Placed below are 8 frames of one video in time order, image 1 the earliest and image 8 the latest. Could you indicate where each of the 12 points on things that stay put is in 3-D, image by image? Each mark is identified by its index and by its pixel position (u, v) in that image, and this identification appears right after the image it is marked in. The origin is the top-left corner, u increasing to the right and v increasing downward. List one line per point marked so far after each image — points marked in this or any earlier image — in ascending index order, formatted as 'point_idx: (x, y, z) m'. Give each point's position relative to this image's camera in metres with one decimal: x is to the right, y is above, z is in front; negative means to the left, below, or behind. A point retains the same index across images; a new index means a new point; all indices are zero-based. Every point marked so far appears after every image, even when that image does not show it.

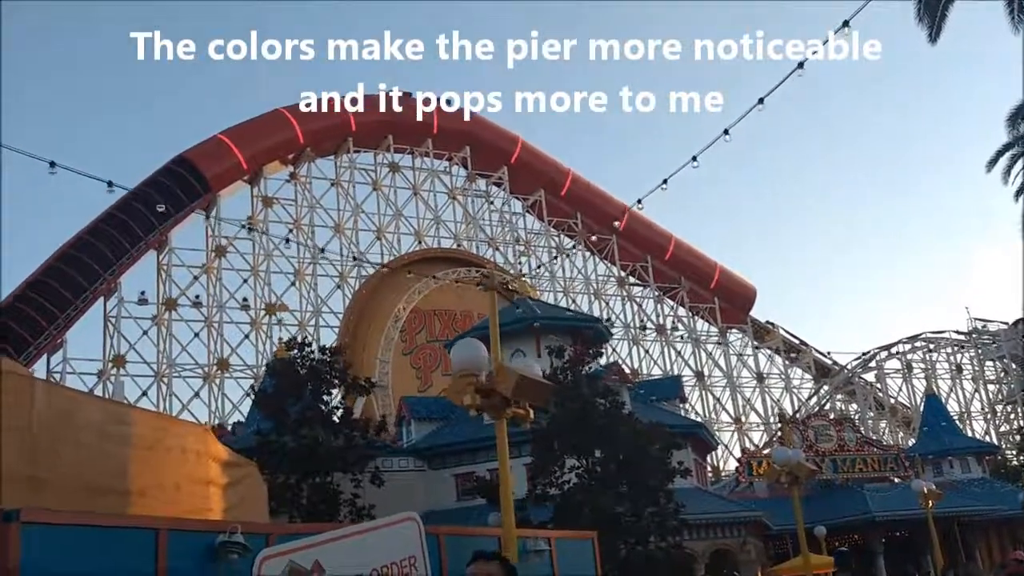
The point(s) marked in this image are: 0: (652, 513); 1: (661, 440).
0: (+2.6, -4.1, +18.6) m
1: (+2.7, -2.9, +19.3) m
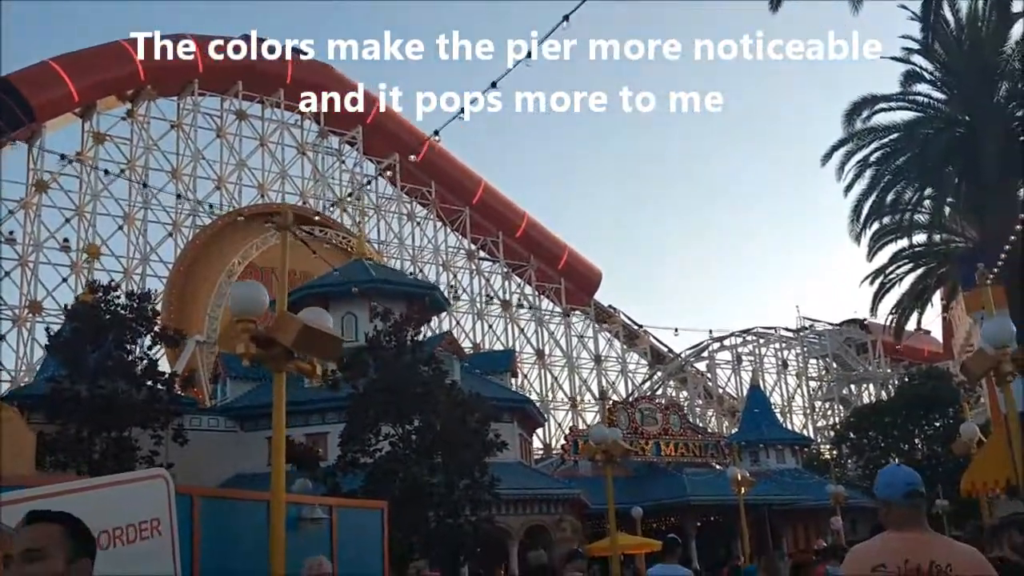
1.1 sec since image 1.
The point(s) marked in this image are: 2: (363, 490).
0: (-0.8, -3.5, +18.0) m
1: (-0.7, -2.3, +18.7) m
2: (-2.5, -3.5, +17.3) m
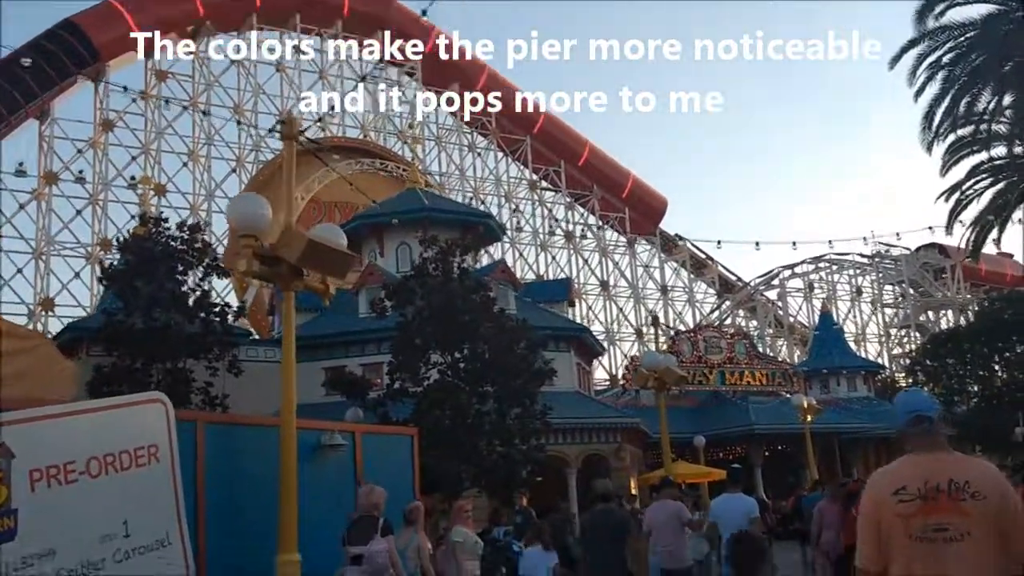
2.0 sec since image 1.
0: (+0.1, -2.2, +17.6) m
1: (+0.3, -0.9, +18.2) m
2: (-1.7, -2.2, +17.1) m
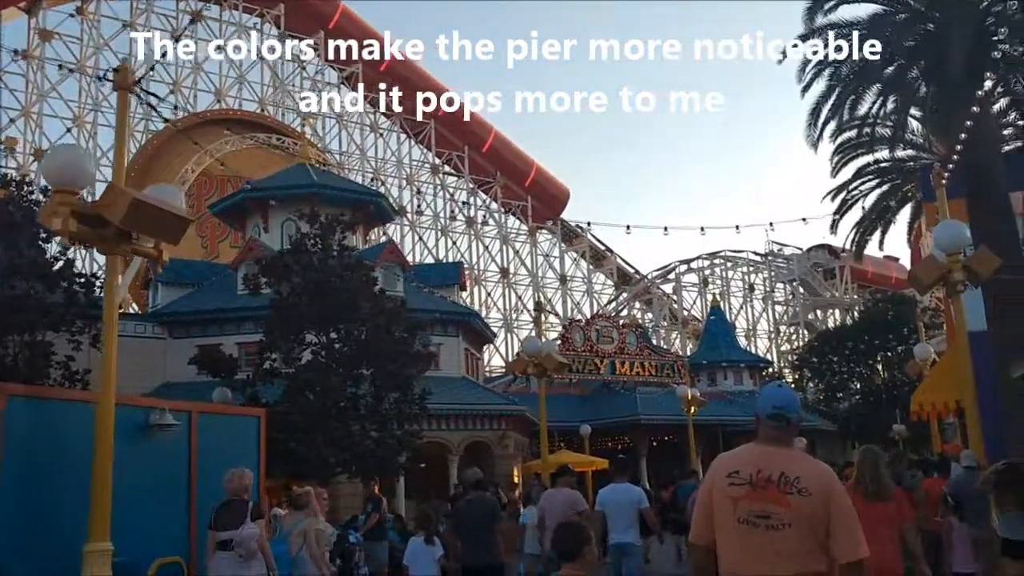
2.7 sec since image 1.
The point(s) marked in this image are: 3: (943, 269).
0: (-2.0, -1.9, +17.1) m
1: (-1.8, -0.6, +17.7) m
2: (-3.7, -1.8, +16.4) m
3: (+4.1, +0.2, +9.7) m
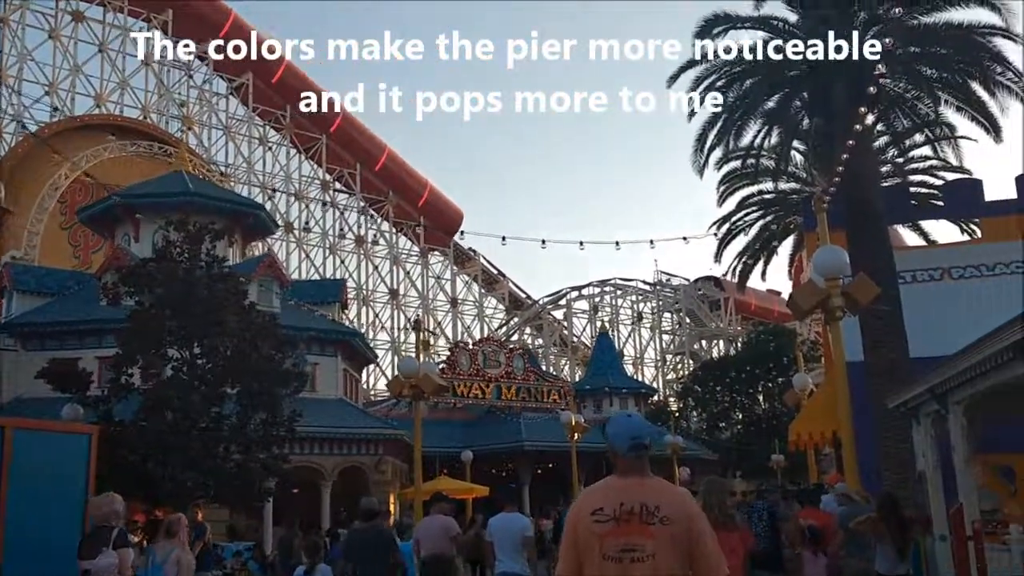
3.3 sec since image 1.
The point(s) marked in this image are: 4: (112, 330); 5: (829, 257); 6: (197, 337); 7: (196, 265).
0: (-4.0, -2.1, +16.1) m
1: (-3.9, -0.8, +16.8) m
2: (-5.6, -2.0, +15.2) m
3: (+2.9, -0.1, +9.5) m
4: (-7.9, -0.8, +19.9) m
5: (+2.9, +0.3, +9.4) m
6: (-4.8, -0.7, +15.8) m
7: (-5.1, +0.4, +16.4) m
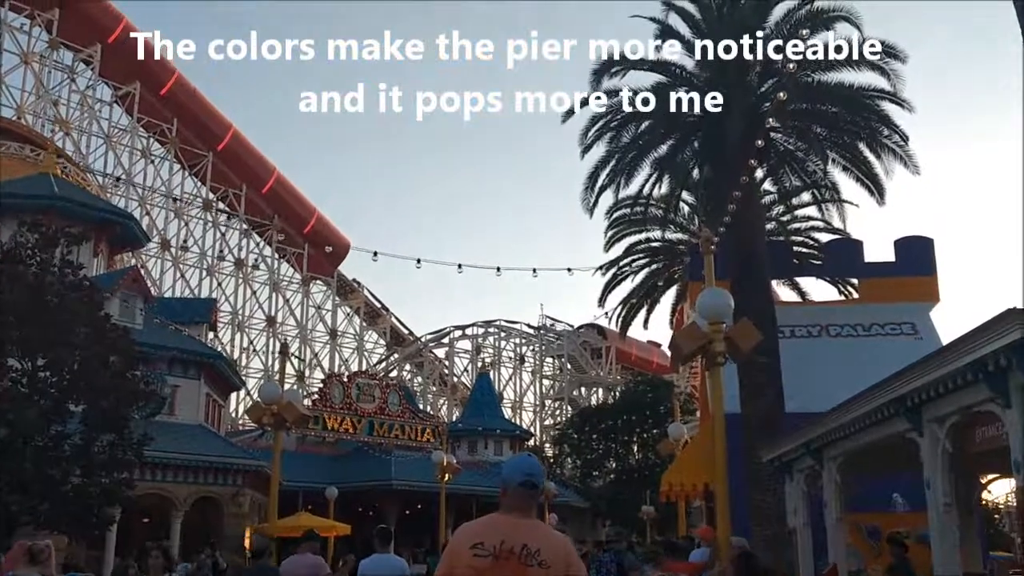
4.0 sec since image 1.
0: (-6.0, -2.3, +14.9) m
1: (-5.8, -1.0, +15.6) m
2: (-7.5, -2.0, +13.9) m
3: (+1.8, -0.5, +9.2) m
4: (-10.1, -0.9, +18.3) m
5: (+1.8, -0.1, +9.1) m
6: (-6.7, -0.8, +14.5) m
7: (-6.9, +0.3, +15.2) m
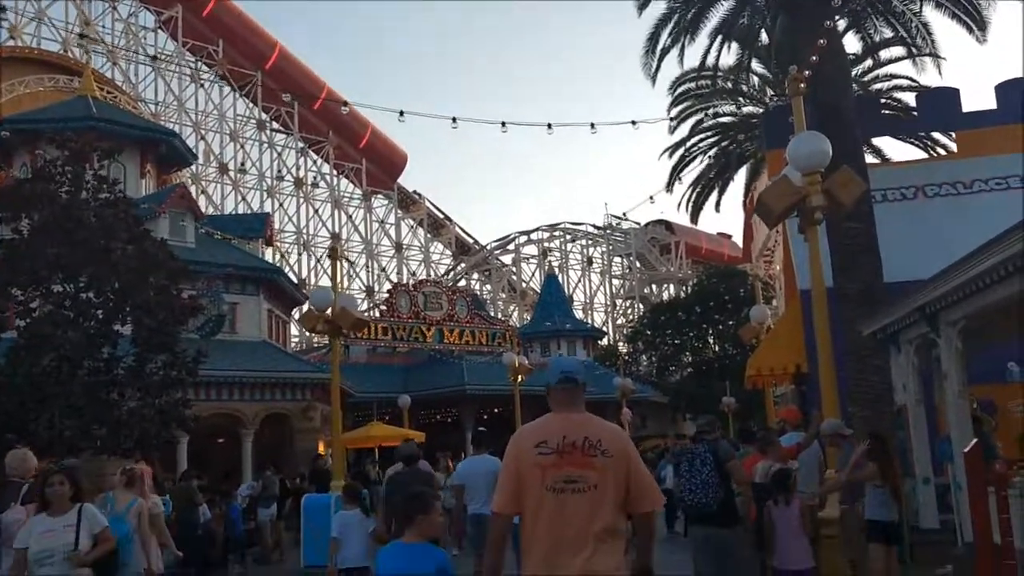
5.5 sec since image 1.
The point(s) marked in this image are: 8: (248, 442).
0: (-5.0, -1.0, +14.3) m
1: (-4.9, +0.3, +14.9) m
2: (-6.6, -1.0, +13.3) m
3: (+2.2, +0.7, +7.9) m
4: (-9.0, +0.4, +17.8) m
5: (+2.3, +1.1, +7.8) m
6: (-5.8, +0.3, +13.8) m
7: (-6.1, +1.4, +14.4) m
8: (-5.0, -2.9, +19.1) m
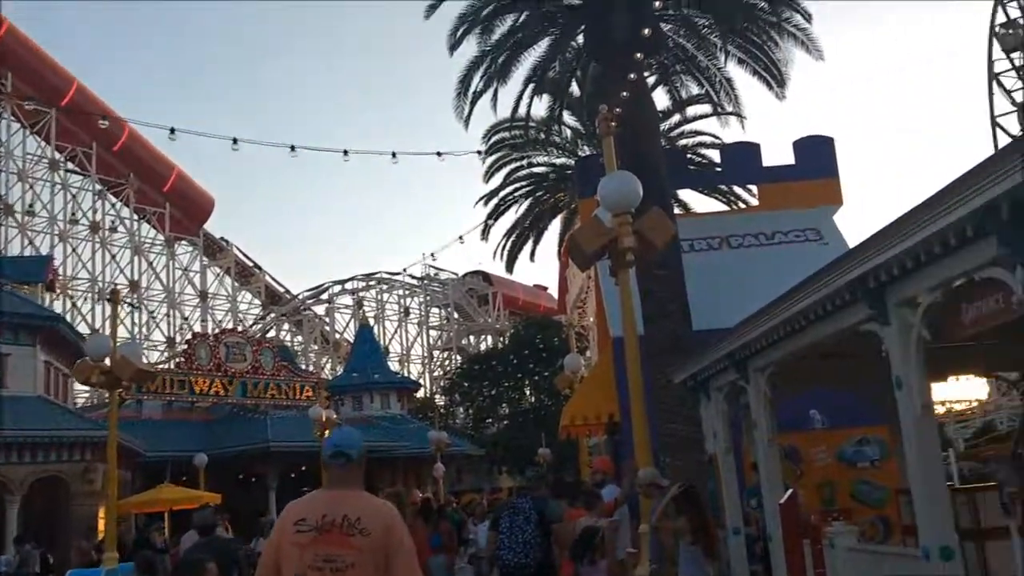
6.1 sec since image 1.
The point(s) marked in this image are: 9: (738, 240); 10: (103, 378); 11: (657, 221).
0: (-7.5, -1.6, +12.5) m
1: (-7.5, -0.4, +13.1) m
2: (-8.9, -1.5, +11.2) m
3: (+0.7, +0.4, +7.6) m
4: (-12.1, -0.3, +15.3) m
5: (+0.8, +0.8, +7.5) m
6: (-8.2, -0.3, +11.9) m
7: (-8.6, +0.8, +12.5) m
8: (-8.4, -3.7, +17.1) m
9: (+3.6, +0.8, +16.3) m
10: (-4.9, -1.1, +12.1) m
11: (+1.1, +0.5, +7.8) m
